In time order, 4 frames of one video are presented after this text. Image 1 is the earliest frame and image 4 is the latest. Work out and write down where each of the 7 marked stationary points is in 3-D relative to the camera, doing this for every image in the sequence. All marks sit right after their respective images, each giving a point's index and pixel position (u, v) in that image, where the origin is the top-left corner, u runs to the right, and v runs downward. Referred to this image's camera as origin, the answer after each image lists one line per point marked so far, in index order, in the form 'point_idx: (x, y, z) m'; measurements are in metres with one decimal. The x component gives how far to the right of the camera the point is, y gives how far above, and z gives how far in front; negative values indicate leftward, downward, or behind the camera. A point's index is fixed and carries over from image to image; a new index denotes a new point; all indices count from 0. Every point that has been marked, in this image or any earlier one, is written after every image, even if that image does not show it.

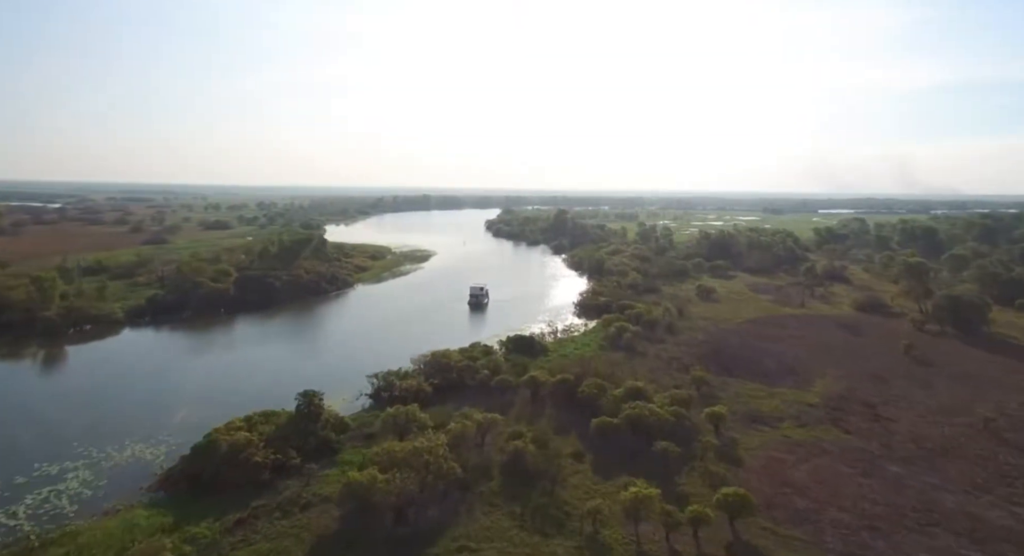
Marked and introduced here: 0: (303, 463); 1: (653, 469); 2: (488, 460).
0: (-5.6, -5.0, +16.5) m
1: (+3.9, -5.3, +16.8) m
2: (-0.7, -5.1, +17.0) m
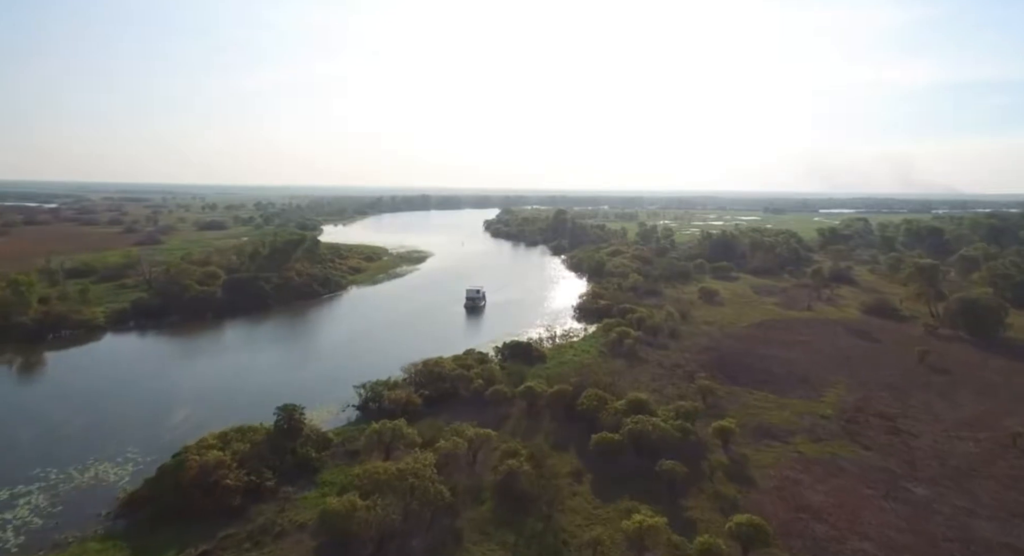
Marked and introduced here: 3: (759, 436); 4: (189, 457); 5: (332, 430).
0: (-5.8, -5.2, +15.2) m
1: (+3.7, -5.5, +15.6) m
2: (-0.8, -5.2, +15.7) m
3: (+7.6, -4.9, +18.9) m
4: (-7.8, -4.3, +14.7) m
5: (-5.6, -4.7, +18.9) m
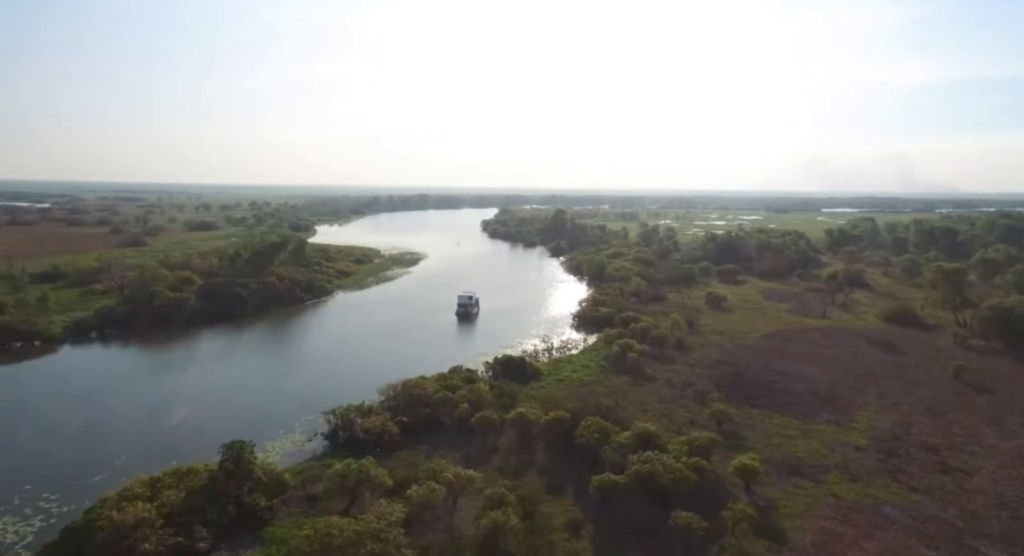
0: (-6.1, -5.5, +12.6) m
1: (+3.4, -5.8, +13.0) m
2: (-1.2, -5.6, +13.1) m
3: (+7.3, -5.2, +16.3) m
4: (-8.1, -4.7, +12.1) m
5: (-5.9, -5.1, +16.3) m
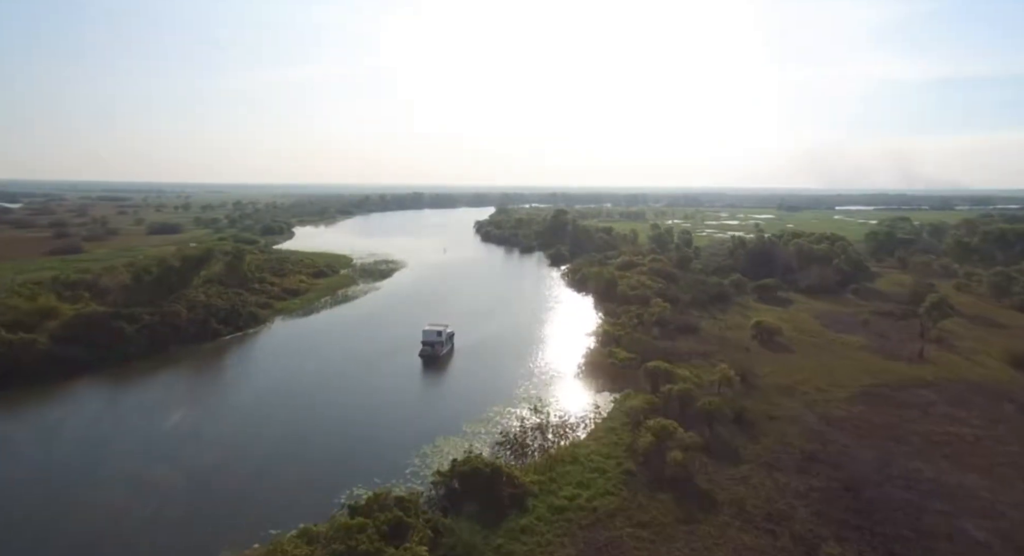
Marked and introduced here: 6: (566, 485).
0: (-7.0, -7.0, +2.5) m
1: (+2.5, -7.2, +2.9) m
2: (-2.0, -7.0, +3.0) m
3: (+6.5, -6.6, +6.2) m
4: (-9.0, -6.1, +2.0) m
5: (-6.7, -6.5, +6.2) m
6: (+1.4, -5.3, +15.5) m
